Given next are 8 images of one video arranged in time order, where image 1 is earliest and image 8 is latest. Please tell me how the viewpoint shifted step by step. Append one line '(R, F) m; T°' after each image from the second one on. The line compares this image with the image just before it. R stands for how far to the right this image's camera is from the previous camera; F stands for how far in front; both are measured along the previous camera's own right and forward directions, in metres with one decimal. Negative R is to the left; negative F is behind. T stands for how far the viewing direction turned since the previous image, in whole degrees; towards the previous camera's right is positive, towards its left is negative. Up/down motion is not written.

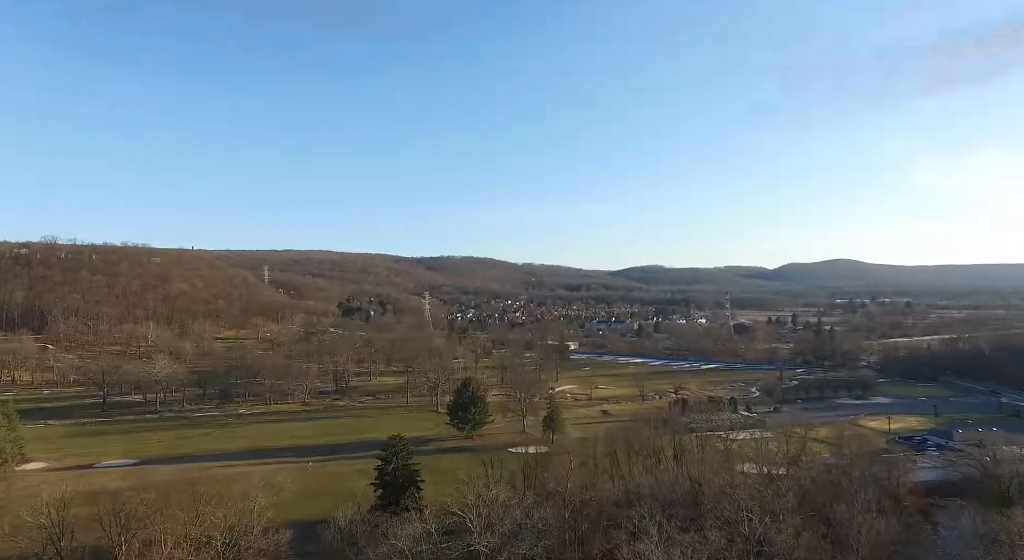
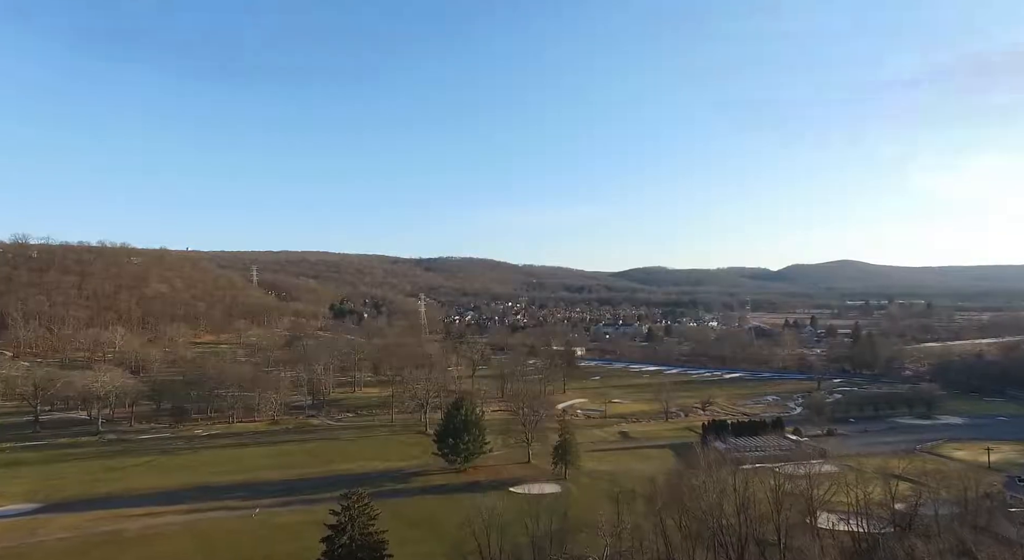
(-0.1, +10.1) m; 0°
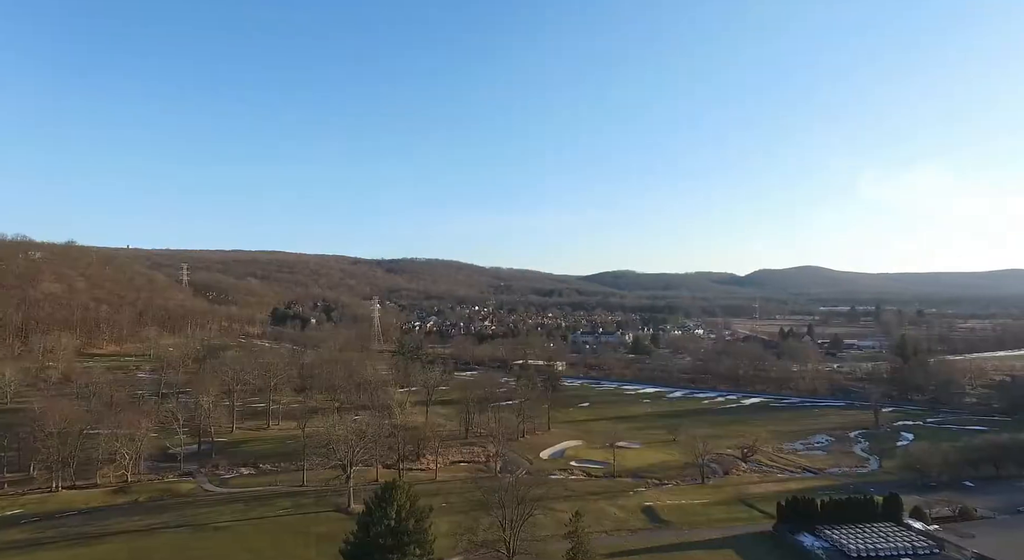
(-0.2, +18.6) m; +3°
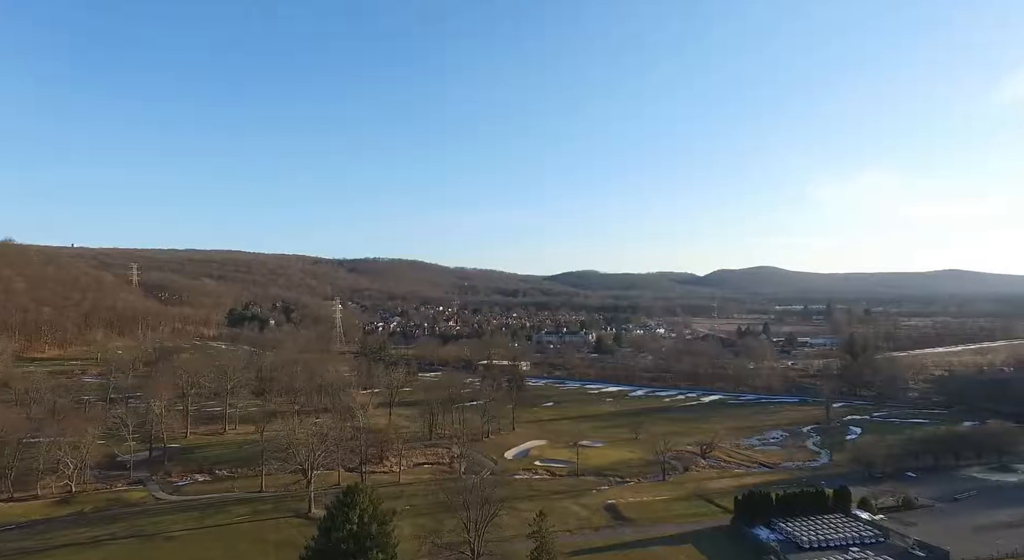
(0.0, +0.1) m; +3°
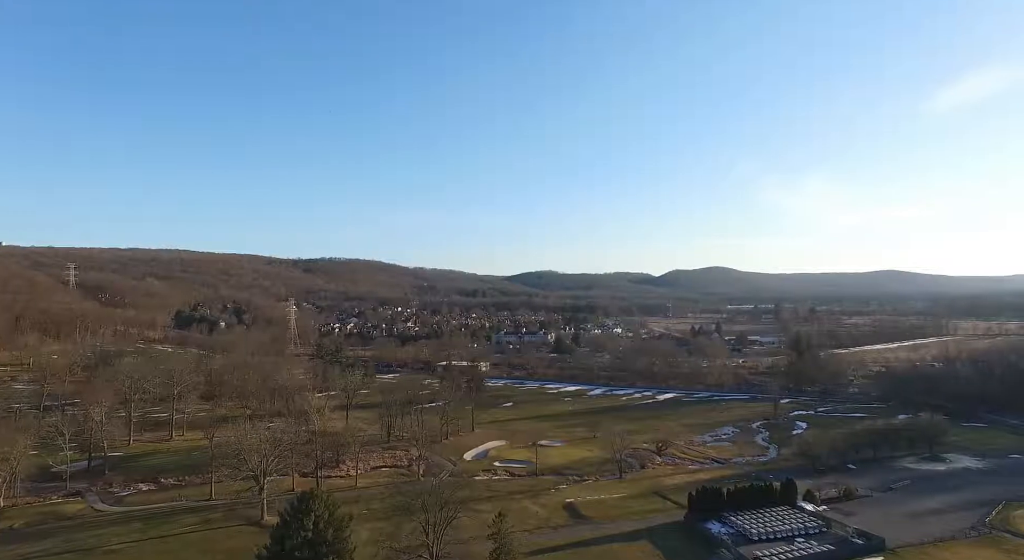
(0.0, +0.2) m; +4°
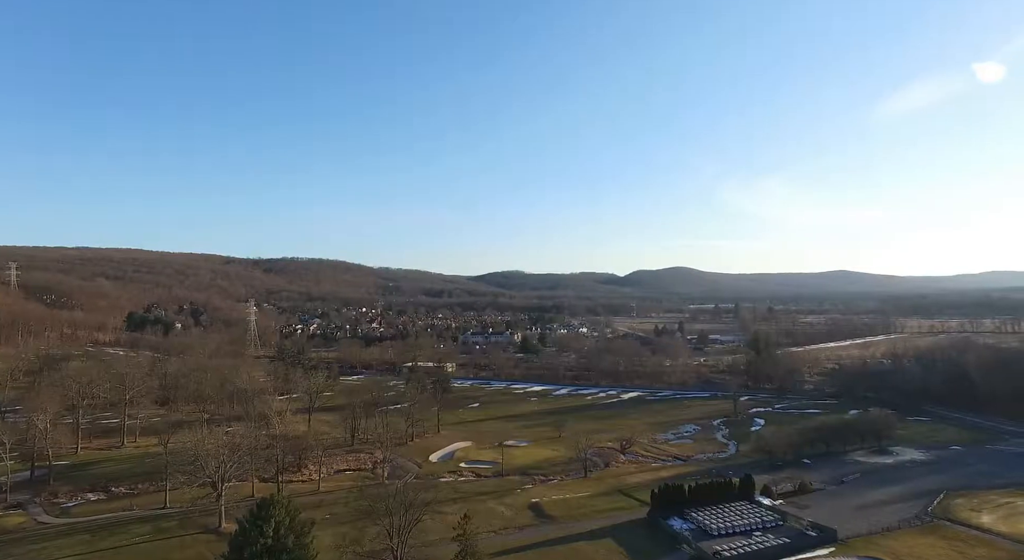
(0.0, +0.1) m; +3°
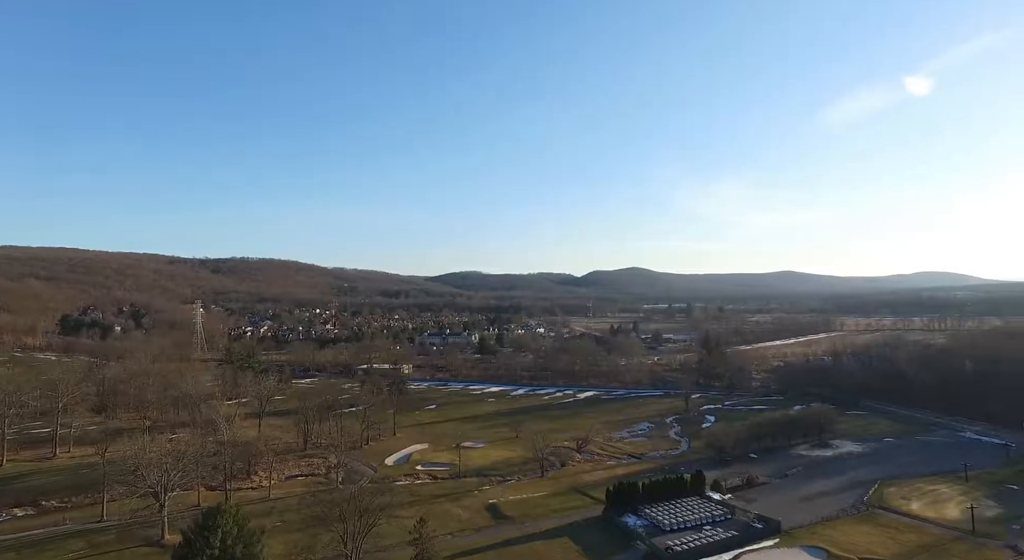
(0.0, +0.2) m; +4°
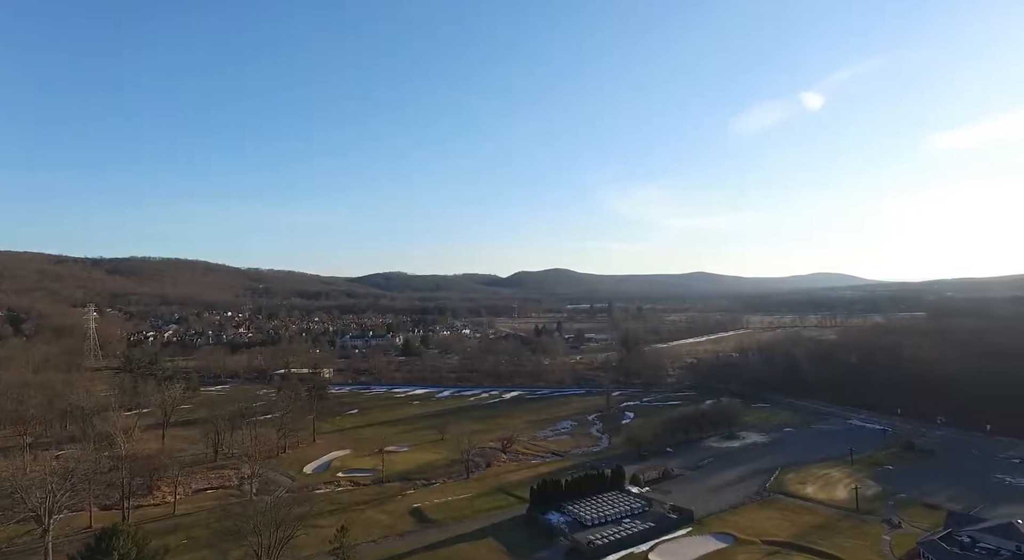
(+0.1, +0.5) m; +7°
